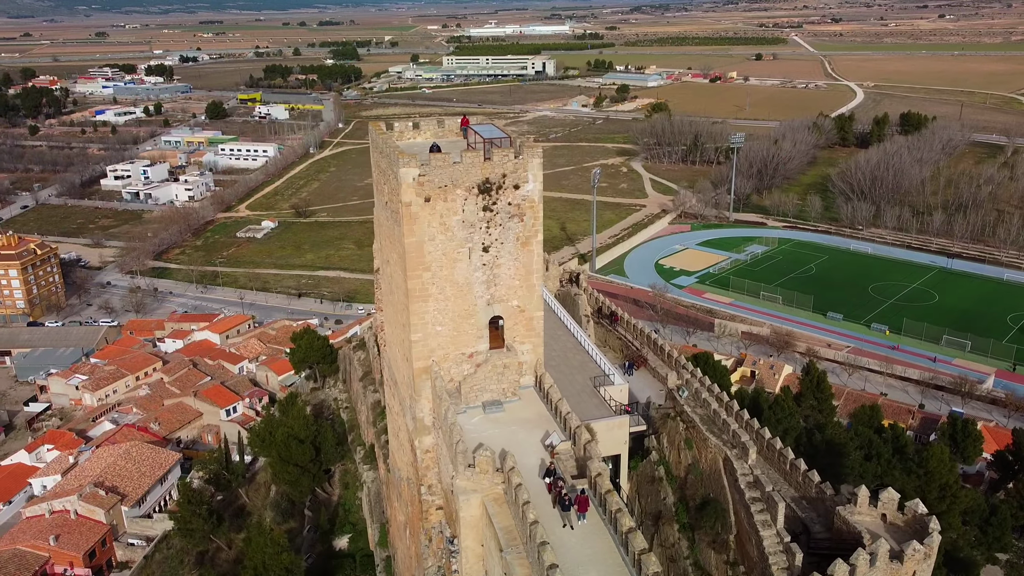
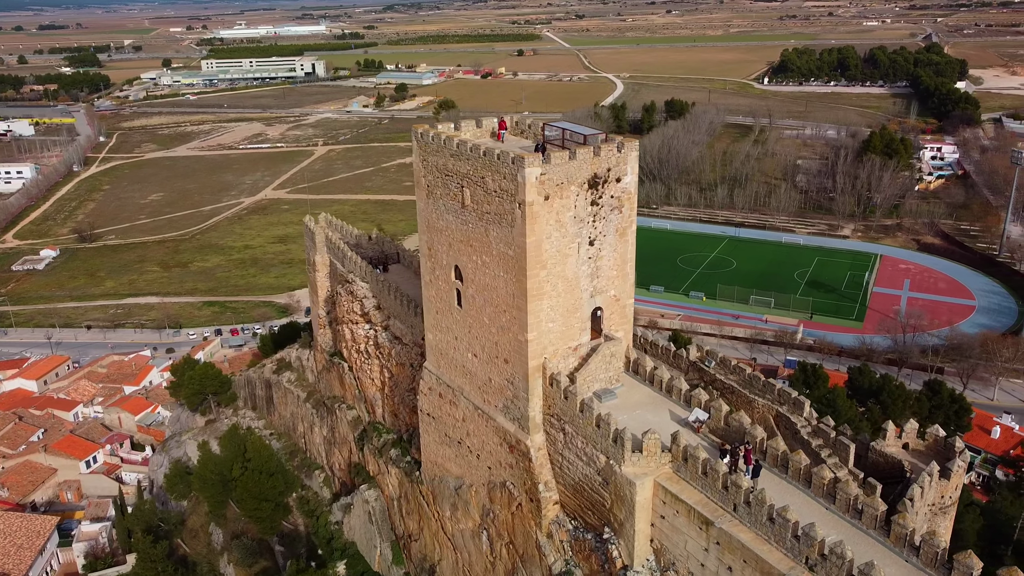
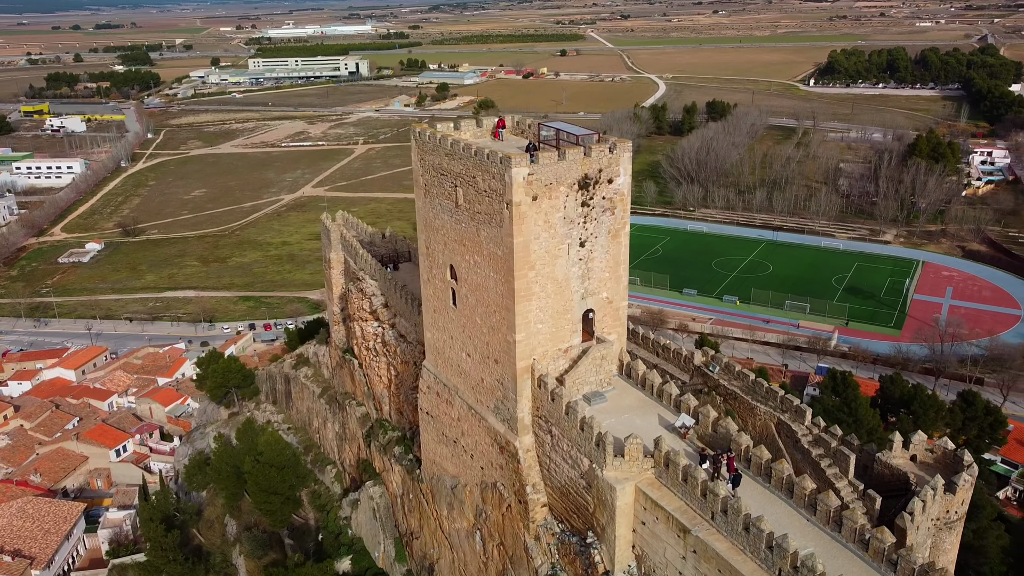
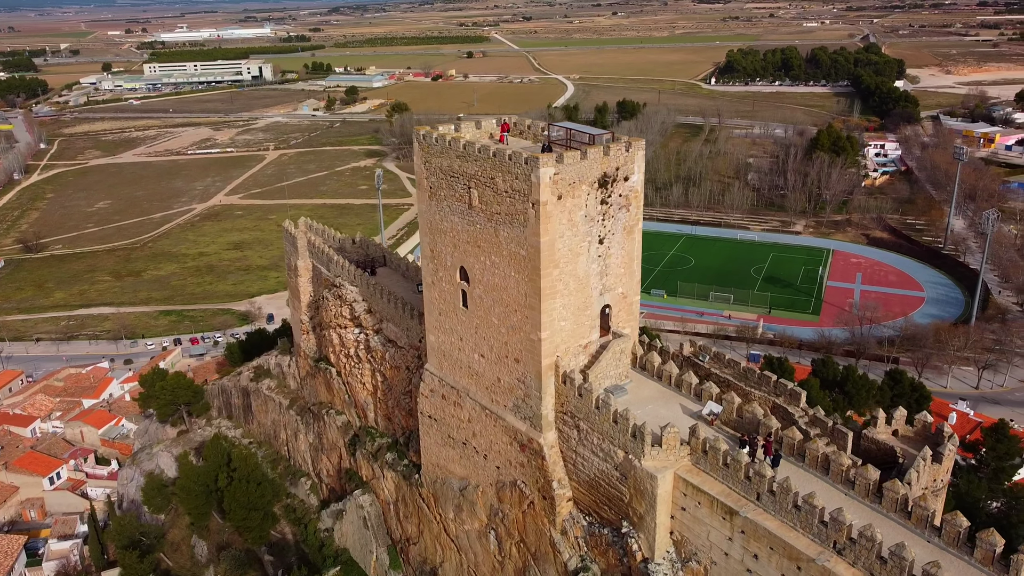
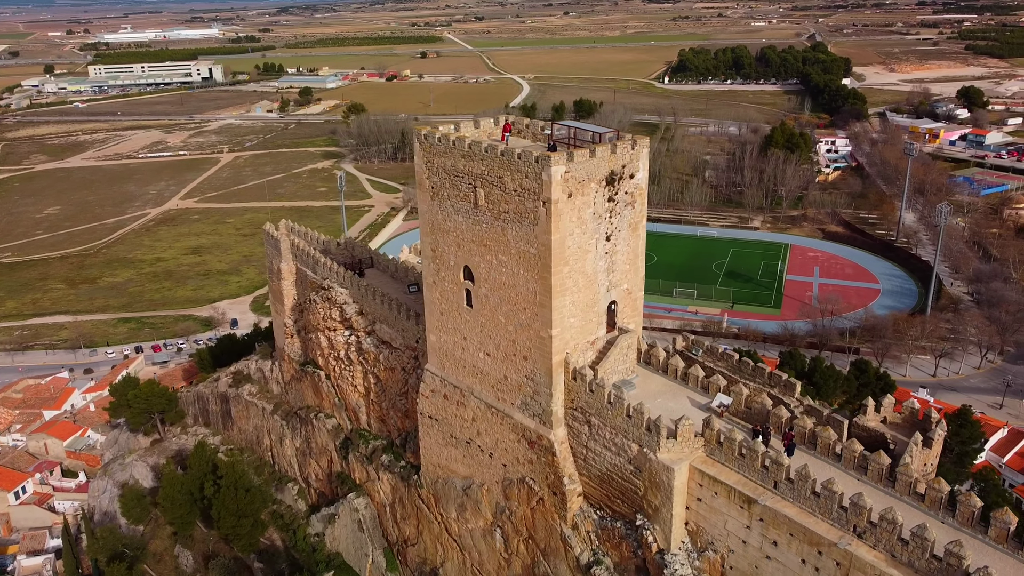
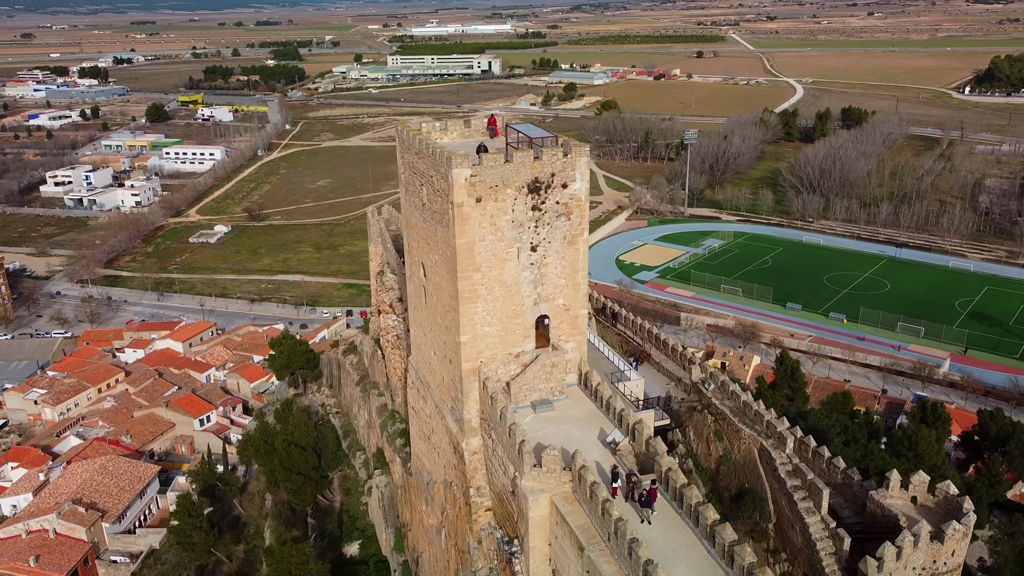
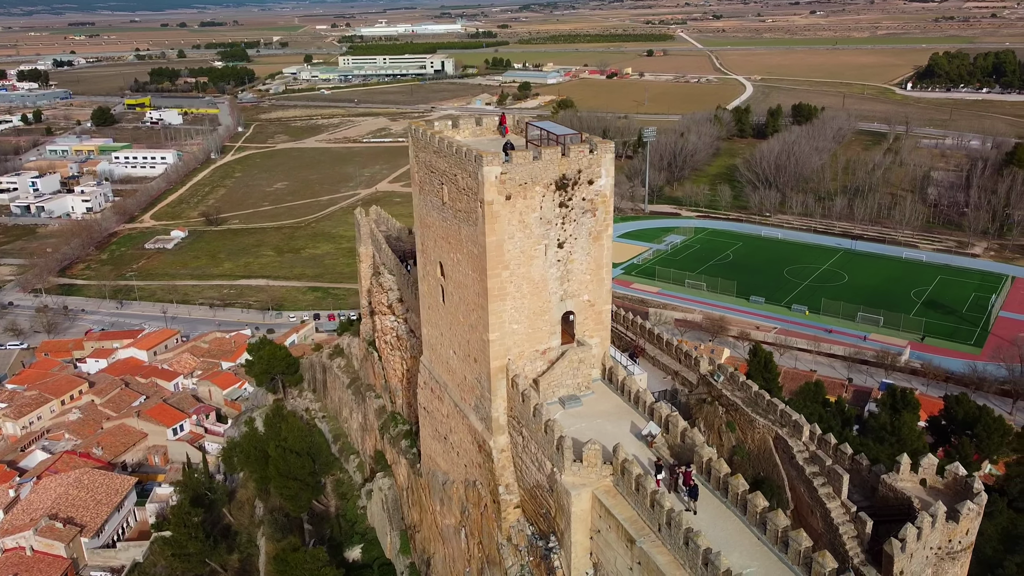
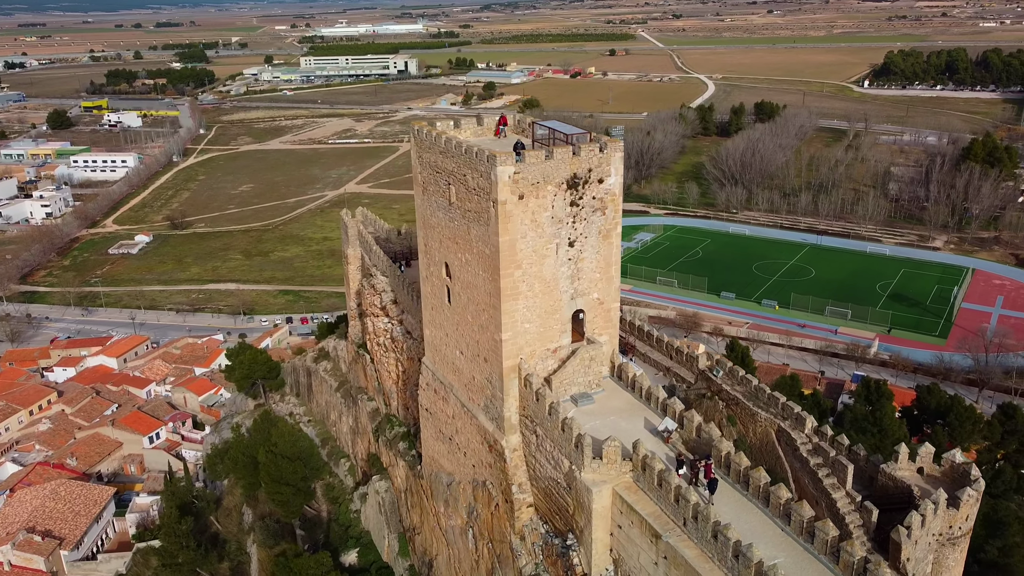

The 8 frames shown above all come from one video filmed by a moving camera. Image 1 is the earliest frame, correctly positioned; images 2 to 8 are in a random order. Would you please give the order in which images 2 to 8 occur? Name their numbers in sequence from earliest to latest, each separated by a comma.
6, 7, 8, 3, 2, 4, 5
